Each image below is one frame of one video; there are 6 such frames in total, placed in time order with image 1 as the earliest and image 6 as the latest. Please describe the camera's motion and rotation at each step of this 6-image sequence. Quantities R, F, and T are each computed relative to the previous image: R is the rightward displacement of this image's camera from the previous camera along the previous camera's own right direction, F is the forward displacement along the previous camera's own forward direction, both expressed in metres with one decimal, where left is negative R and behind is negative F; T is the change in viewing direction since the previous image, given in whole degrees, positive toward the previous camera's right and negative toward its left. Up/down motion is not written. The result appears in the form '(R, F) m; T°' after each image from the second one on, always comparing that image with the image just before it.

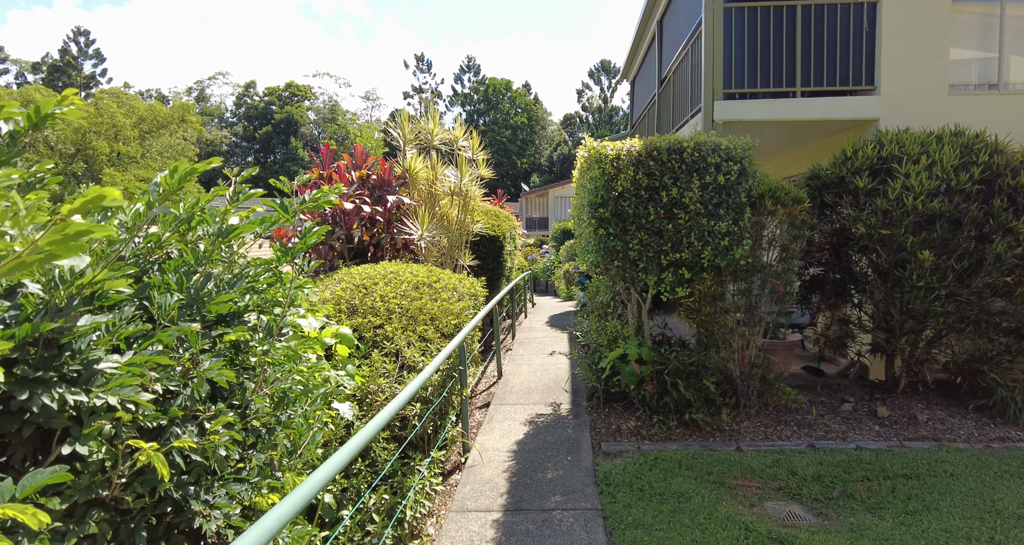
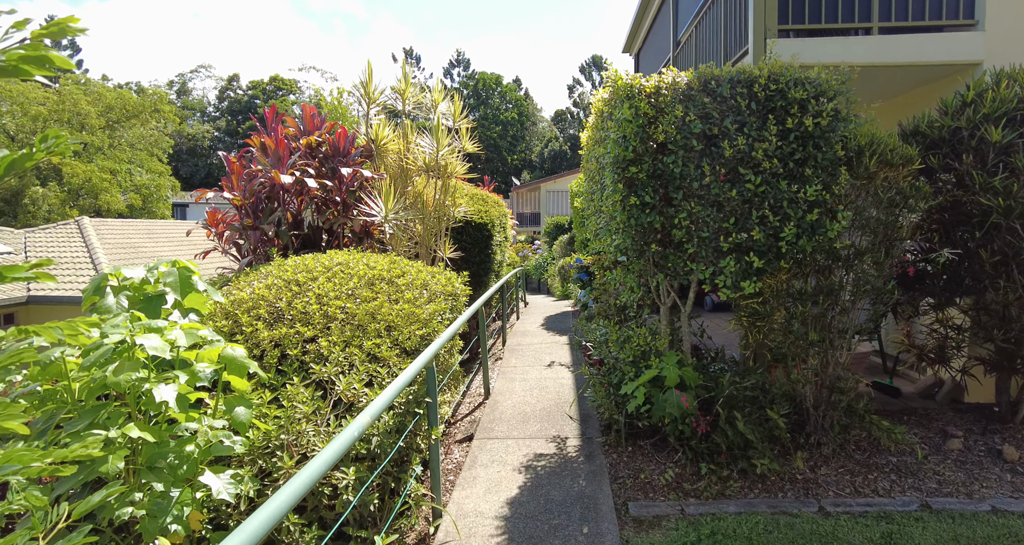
(0.0, +1.4) m; +1°
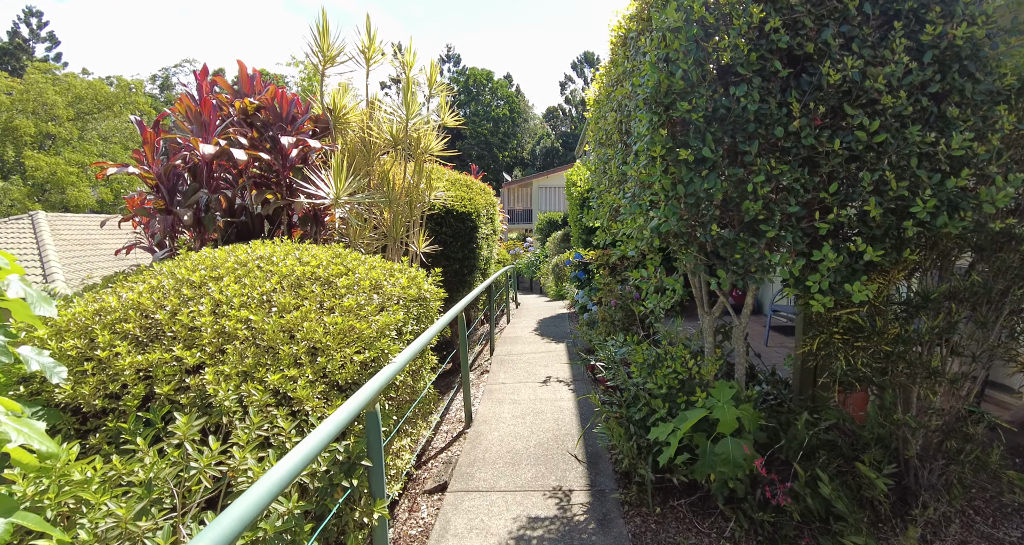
(0.0, +1.0) m; +1°
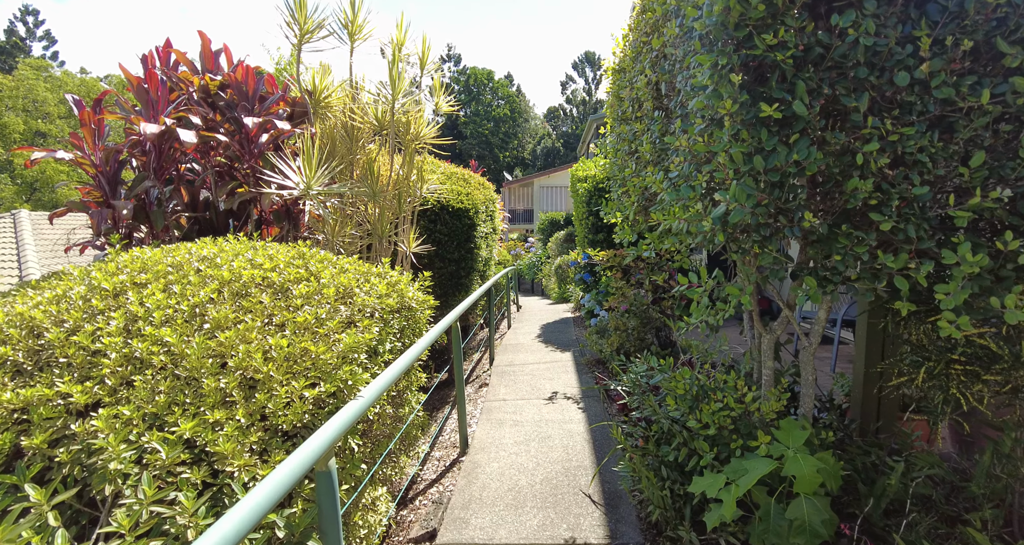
(0.0, +0.6) m; 0°
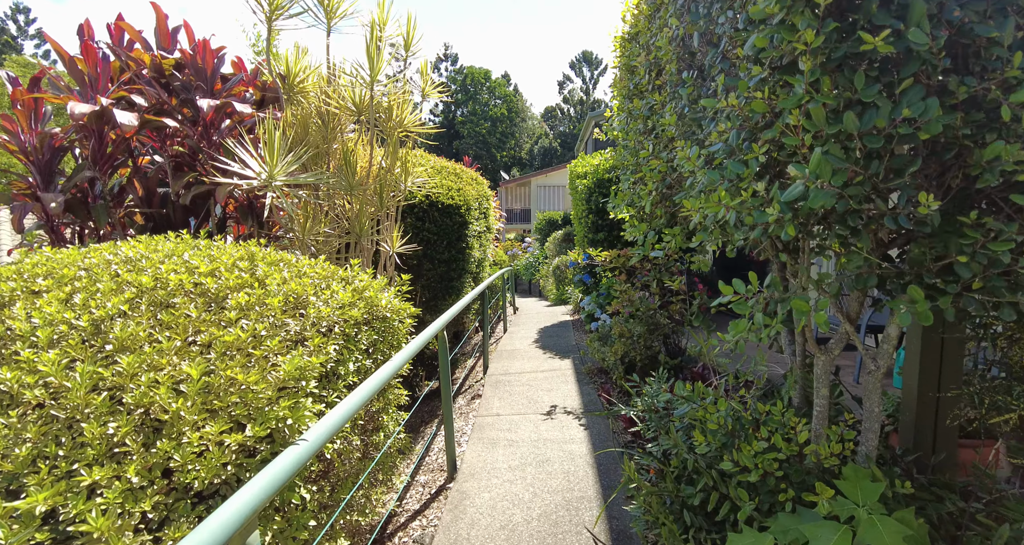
(0.0, +0.4) m; 0°
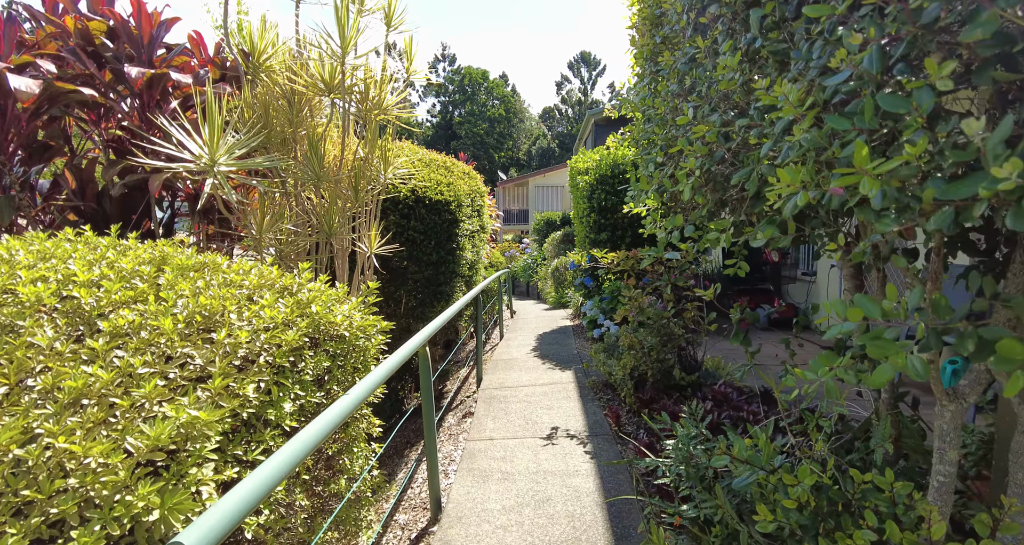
(0.0, +0.5) m; 0°
